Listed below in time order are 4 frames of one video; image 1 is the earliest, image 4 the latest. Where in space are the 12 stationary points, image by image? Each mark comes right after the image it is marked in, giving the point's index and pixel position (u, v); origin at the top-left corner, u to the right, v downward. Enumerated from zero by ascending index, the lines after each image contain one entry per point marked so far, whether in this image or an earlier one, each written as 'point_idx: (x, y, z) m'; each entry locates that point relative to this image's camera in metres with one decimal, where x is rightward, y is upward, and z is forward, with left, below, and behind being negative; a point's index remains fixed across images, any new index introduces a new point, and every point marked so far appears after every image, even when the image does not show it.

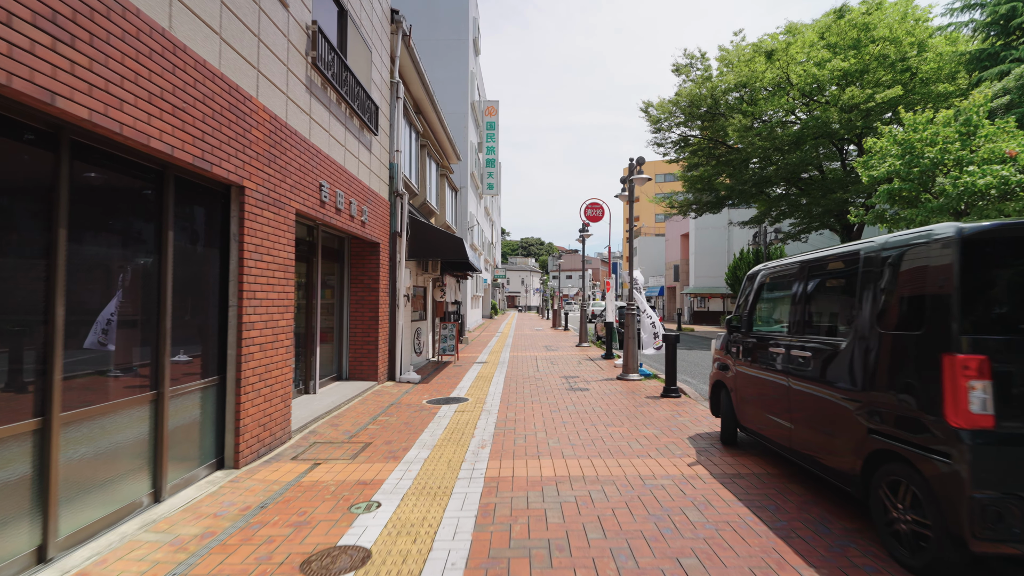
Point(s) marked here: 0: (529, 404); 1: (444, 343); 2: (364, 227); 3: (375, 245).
0: (+0.3, -1.9, +8.2) m
1: (-1.9, -1.6, +14.4) m
2: (-2.7, +1.1, +9.1) m
3: (-2.7, +0.9, +10.1) m
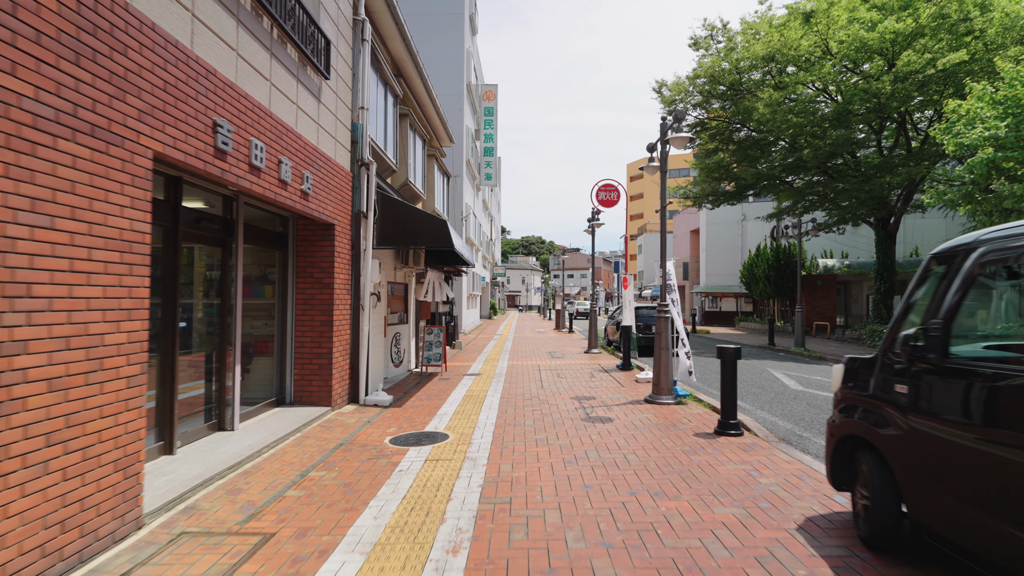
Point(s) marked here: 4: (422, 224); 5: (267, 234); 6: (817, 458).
0: (+0.2, -1.8, +5.8) m
1: (-2.0, -1.5, +12.0) m
2: (-2.7, +1.2, +6.7) m
3: (-2.8, +1.0, +7.7) m
4: (-1.6, +1.2, +8.7) m
5: (-3.5, +0.8, +7.2) m
6: (+3.2, -1.8, +5.4) m
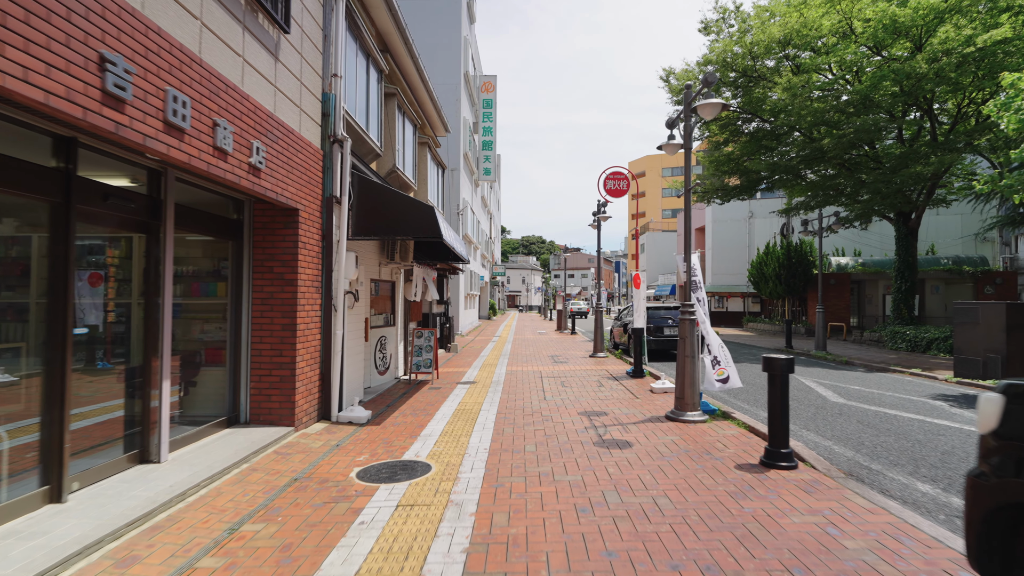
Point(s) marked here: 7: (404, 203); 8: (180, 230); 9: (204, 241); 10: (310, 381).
0: (+0.2, -1.8, +4.6) m
1: (-2.0, -1.5, +10.8) m
2: (-2.8, +1.2, +5.5) m
3: (-2.8, +1.0, +6.5) m
4: (-1.7, +1.2, +7.5) m
5: (-3.5, +0.8, +6.0) m
6: (+3.2, -1.8, +4.1) m
7: (-1.7, +1.3, +7.5) m
8: (-3.6, +0.6, +5.6) m
9: (-3.6, +0.5, +6.0) m
10: (-2.7, -1.2, +6.7) m
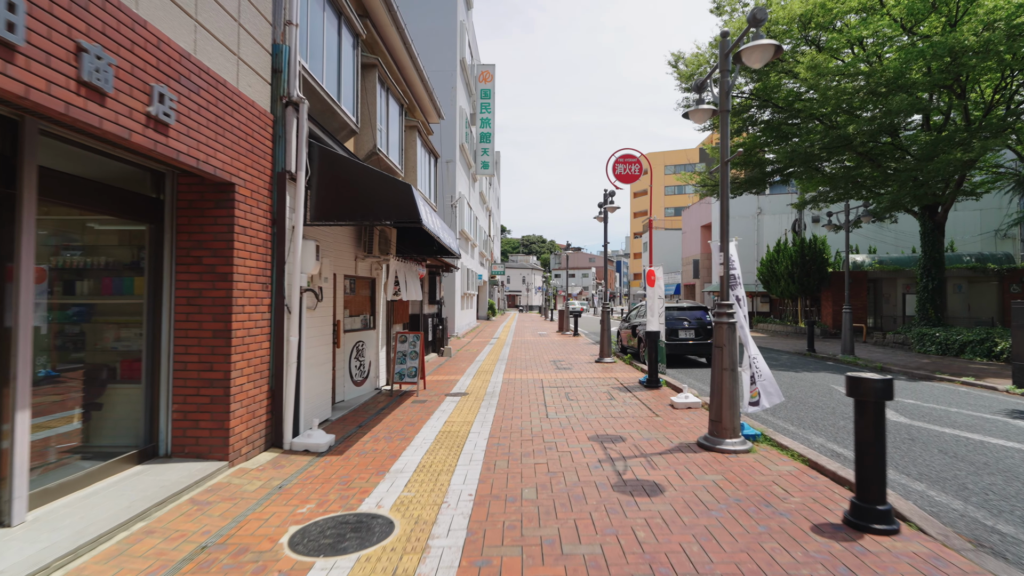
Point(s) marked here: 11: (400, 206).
0: (+0.1, -1.7, +3.2) m
1: (-2.1, -1.4, +9.4) m
2: (-2.8, +1.3, +4.2) m
3: (-2.9, +1.0, +5.1) m
4: (-1.7, +1.2, +6.1) m
5: (-3.6, +0.8, +4.6) m
6: (+3.1, -1.7, +2.8) m
7: (-1.7, +1.3, +6.2) m
8: (-3.7, +0.7, +4.2) m
9: (-3.7, +0.6, +4.6) m
10: (-2.7, -1.2, +5.4) m
11: (-1.4, +1.0, +6.1) m
